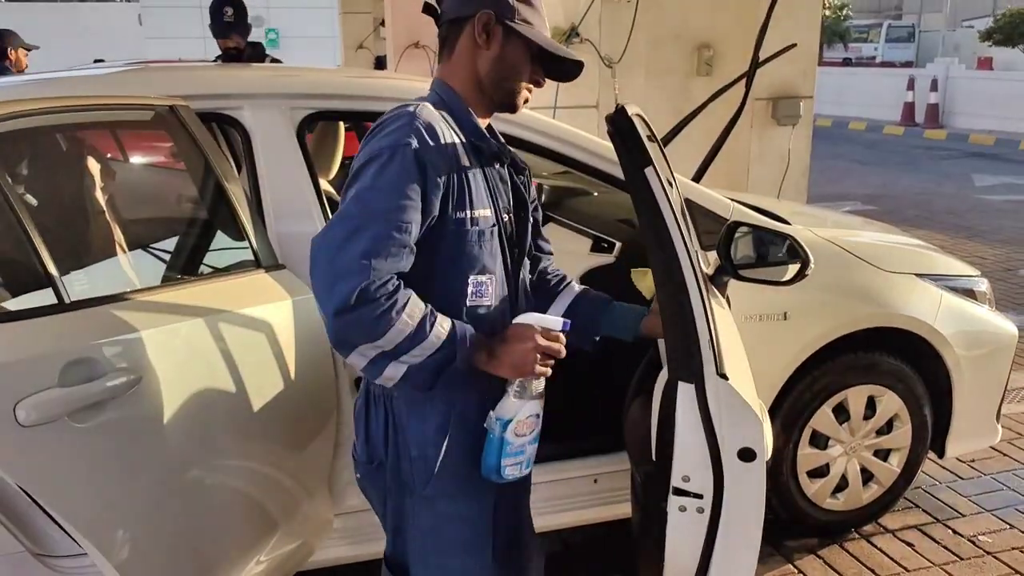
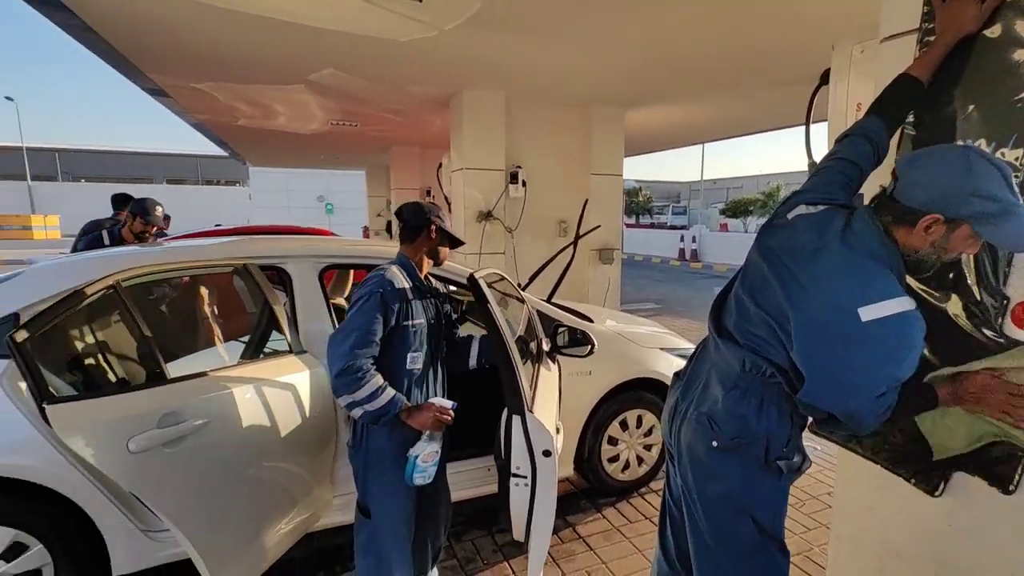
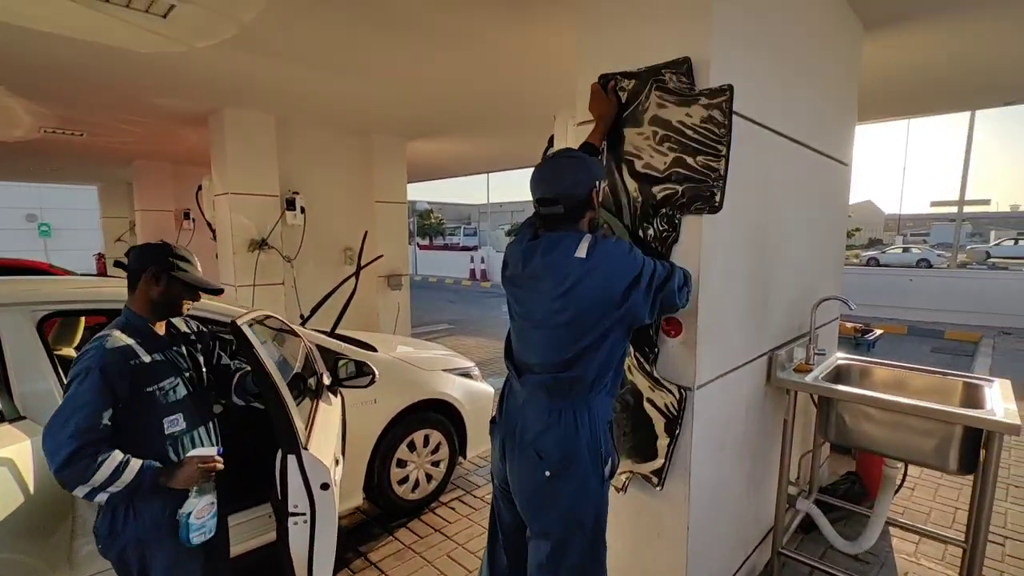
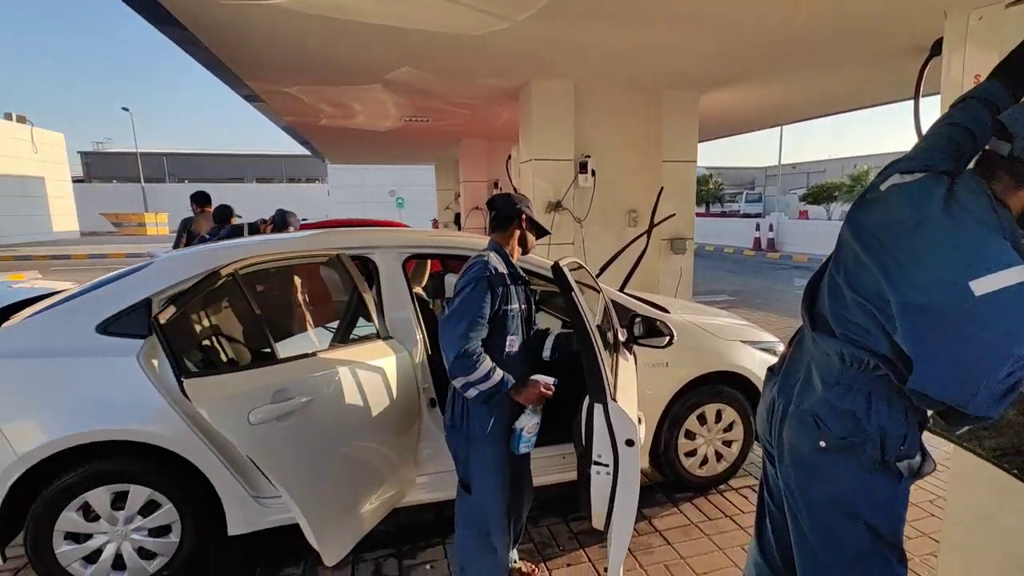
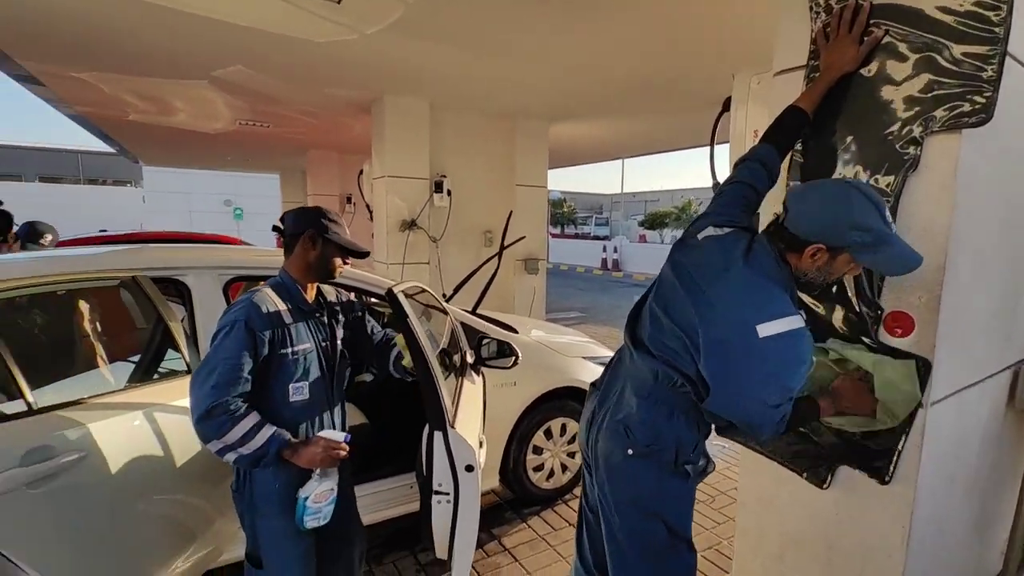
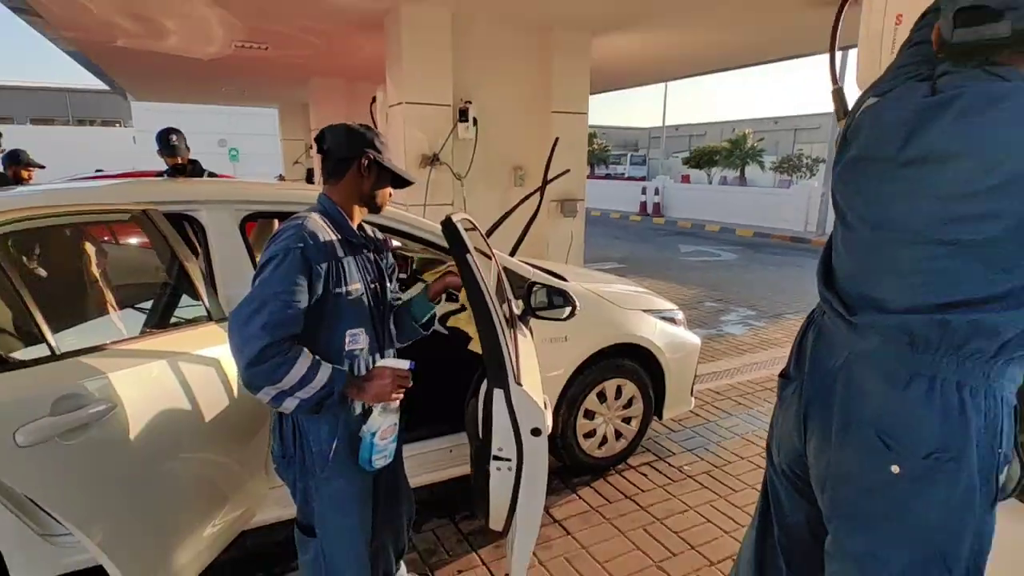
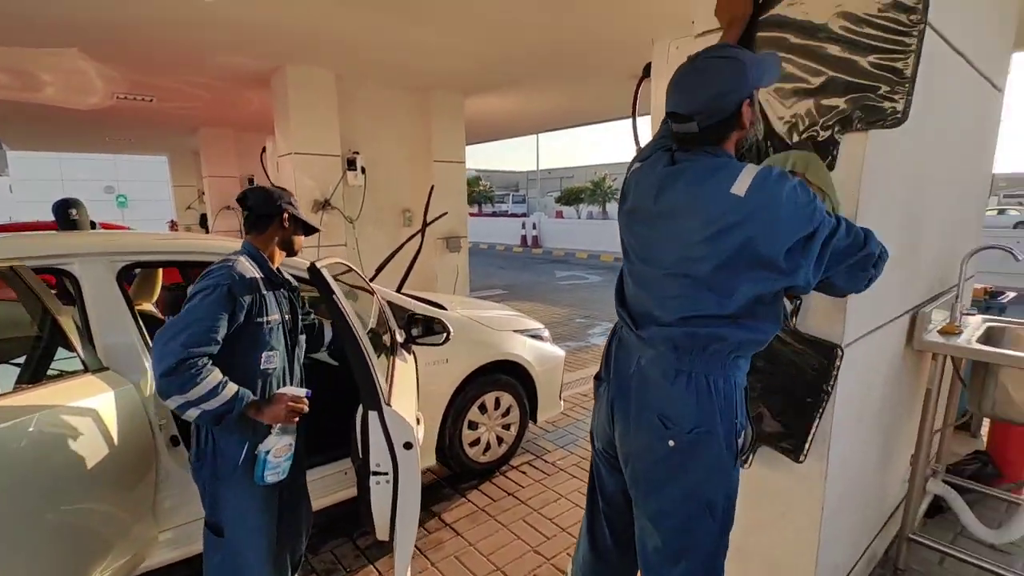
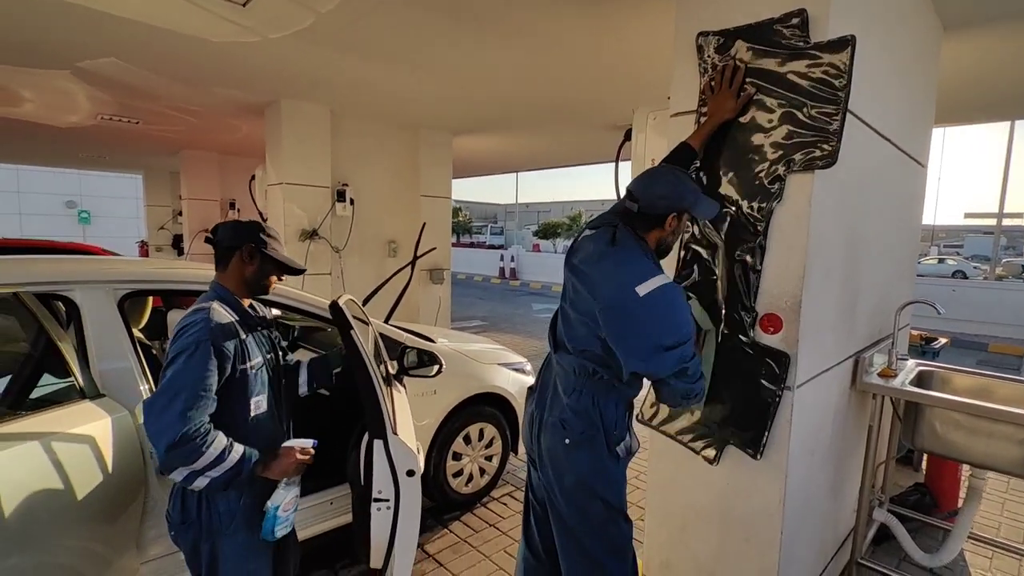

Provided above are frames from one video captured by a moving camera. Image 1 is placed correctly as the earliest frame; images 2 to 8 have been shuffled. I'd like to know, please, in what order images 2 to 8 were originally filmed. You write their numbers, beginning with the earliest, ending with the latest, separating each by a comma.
6, 7, 3, 8, 5, 2, 4
